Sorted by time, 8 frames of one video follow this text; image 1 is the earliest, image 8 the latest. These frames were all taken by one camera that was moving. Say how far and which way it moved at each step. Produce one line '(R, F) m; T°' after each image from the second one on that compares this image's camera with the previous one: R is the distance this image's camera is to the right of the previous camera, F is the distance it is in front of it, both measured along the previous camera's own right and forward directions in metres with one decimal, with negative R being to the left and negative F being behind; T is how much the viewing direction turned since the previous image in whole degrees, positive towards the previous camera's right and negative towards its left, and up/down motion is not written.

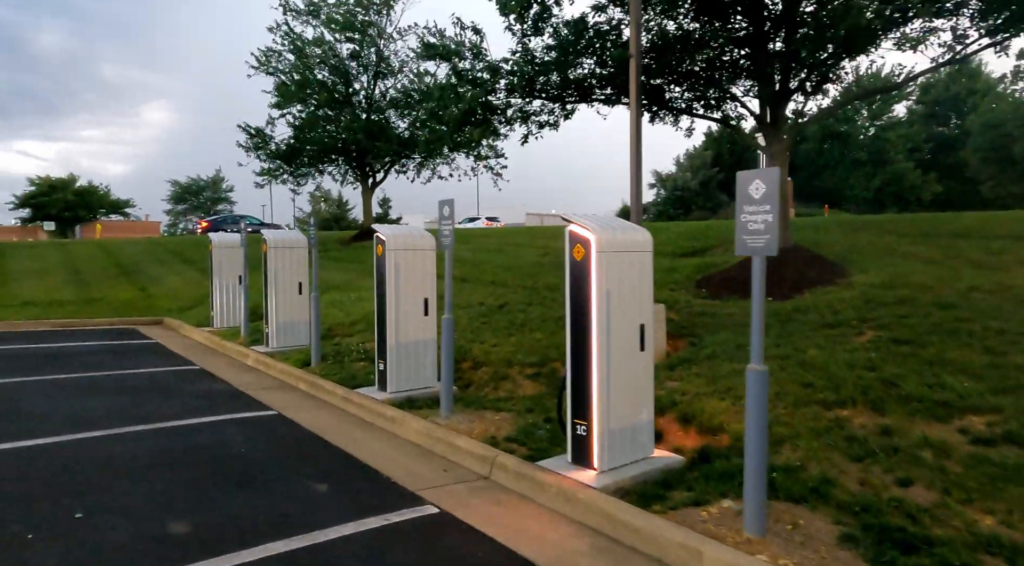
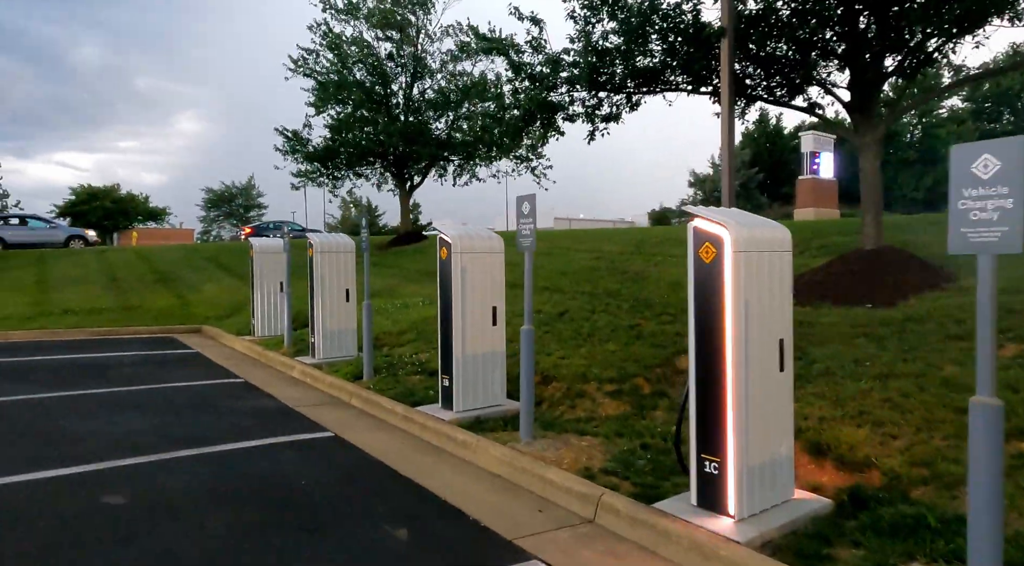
(-0.3, +0.4) m; -2°
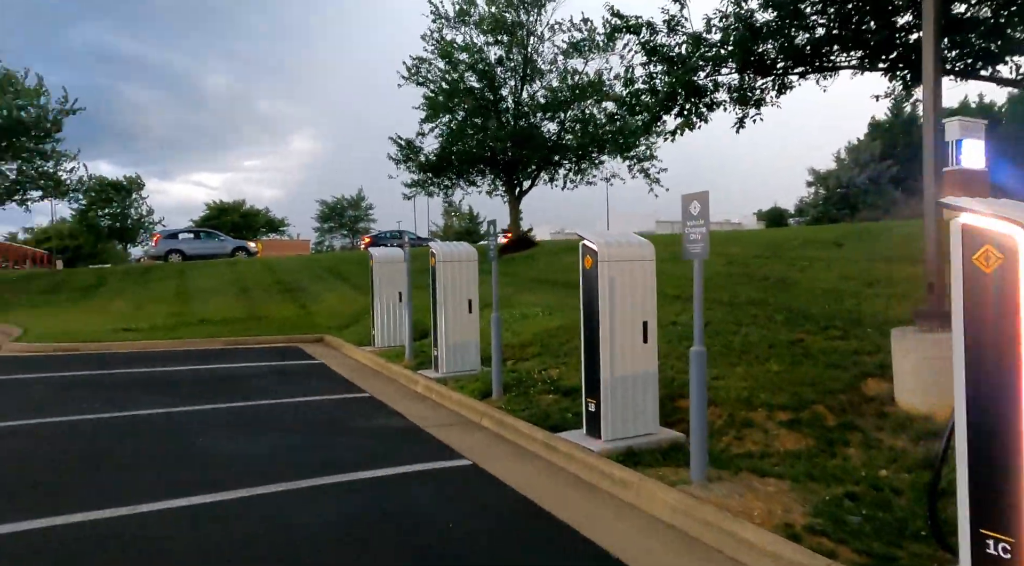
(-0.3, +0.4) m; -9°
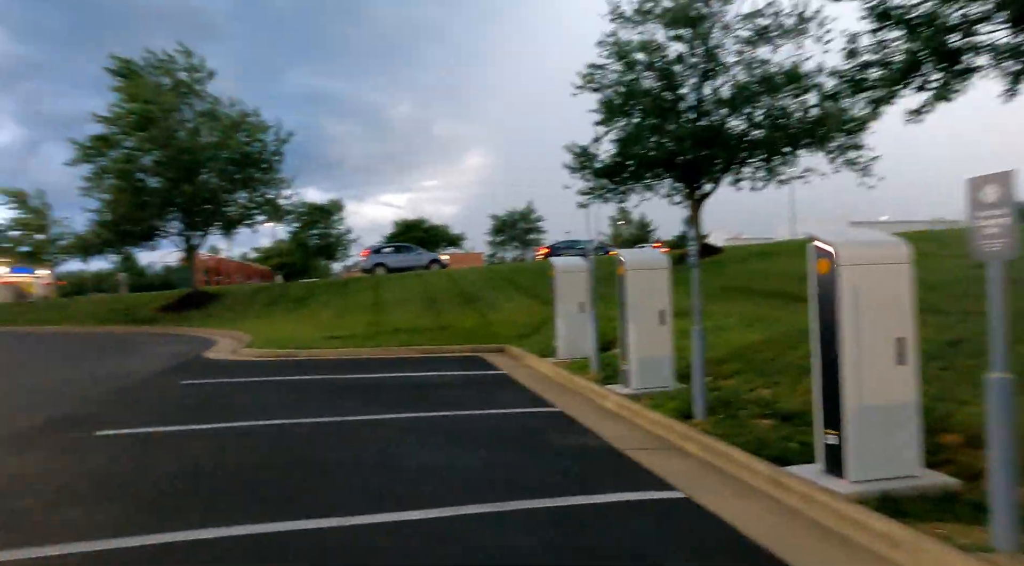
(-0.2, +0.3) m; -15°
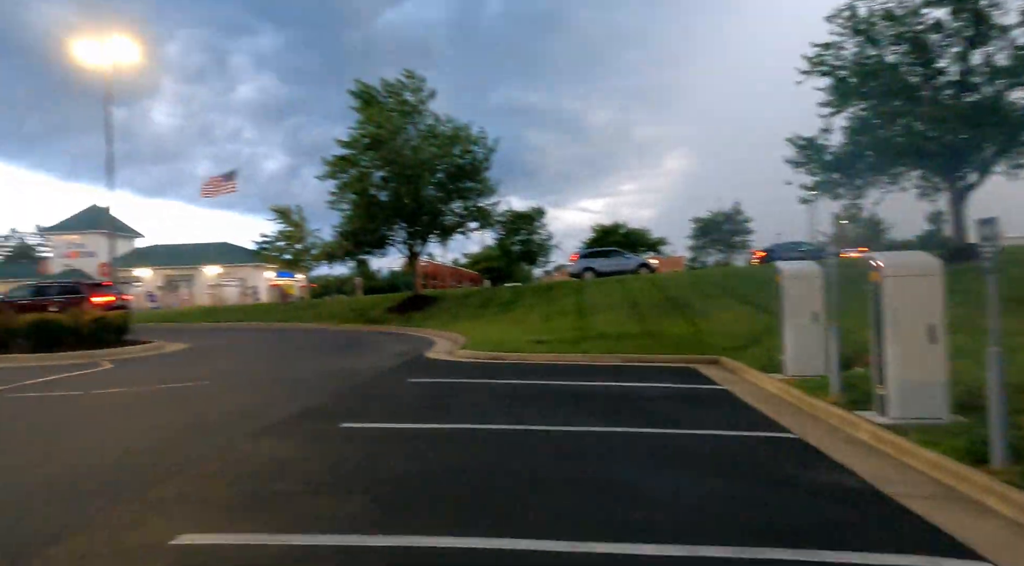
(-0.2, +0.3) m; -17°
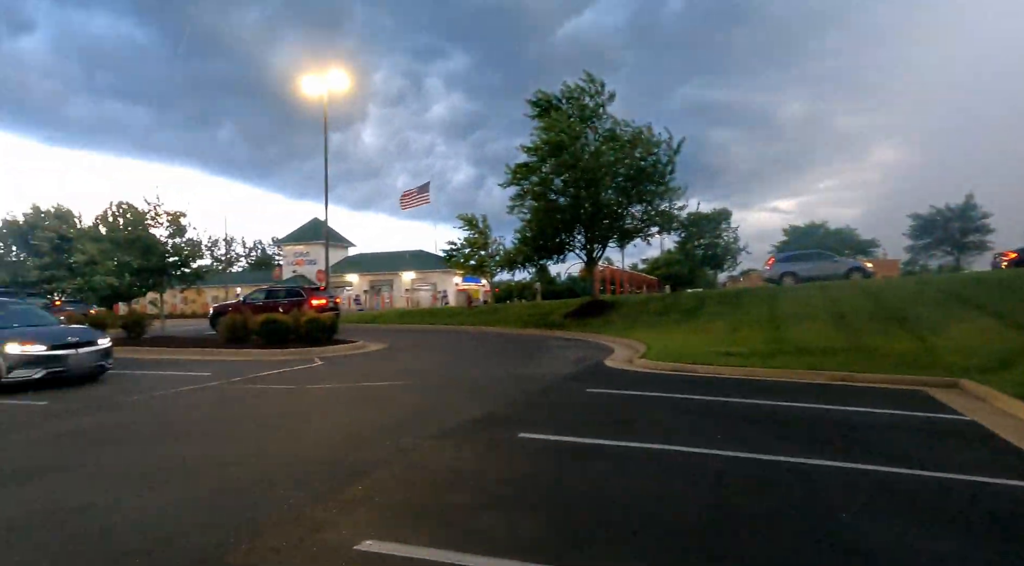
(-0.1, +0.5) m; -15°
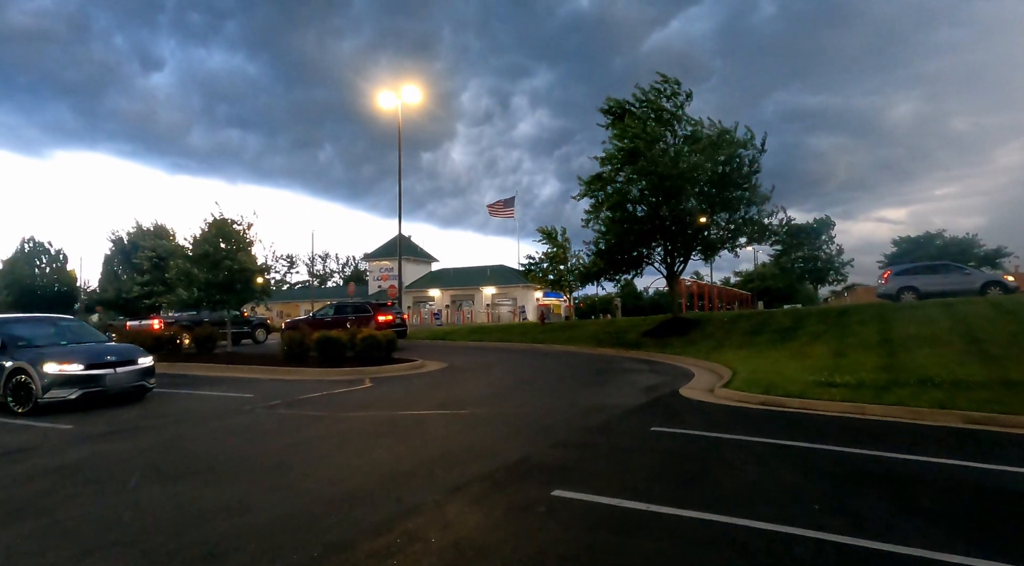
(+0.6, +1.7) m; -7°
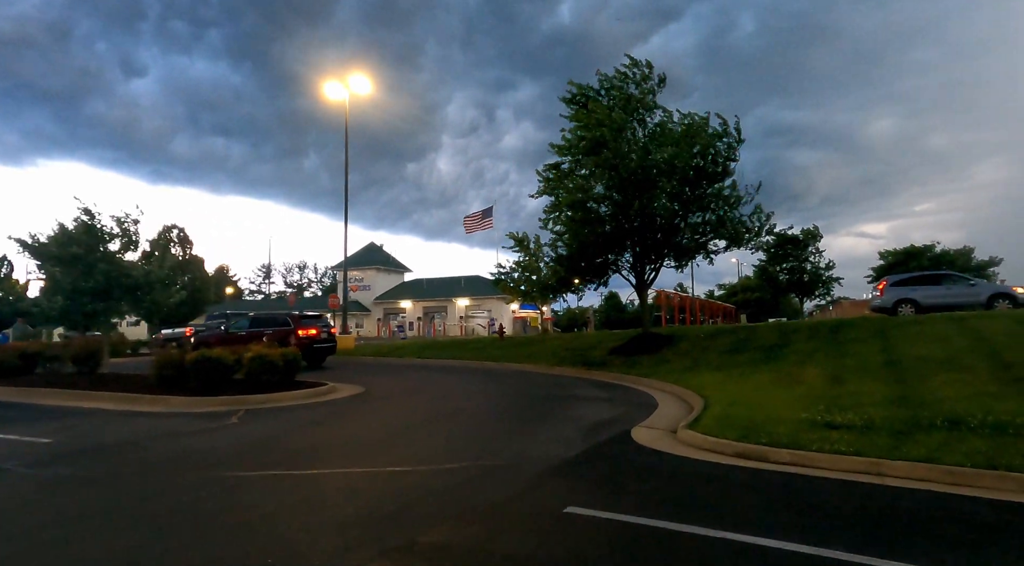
(+1.5, +3.8) m; +1°
